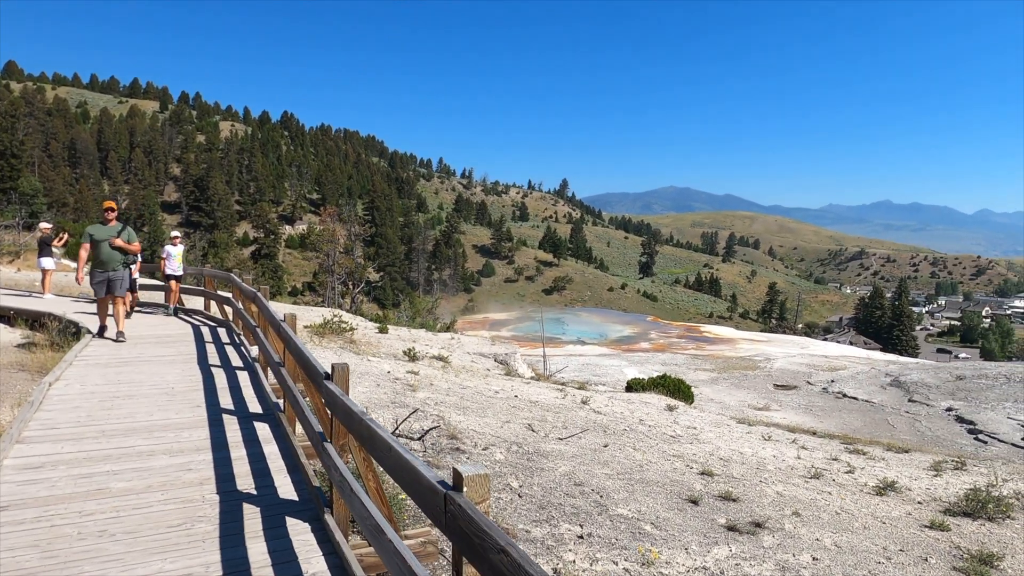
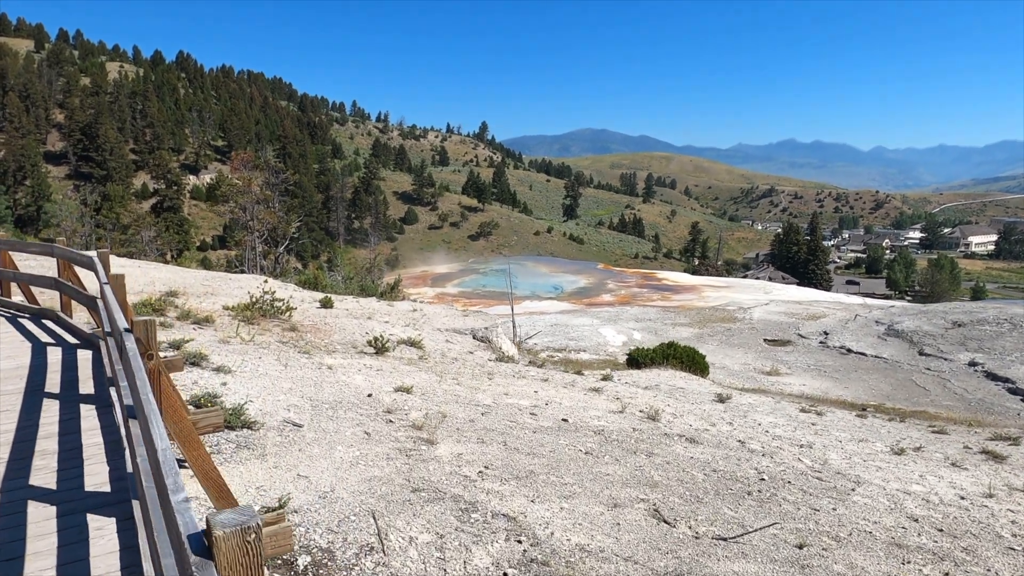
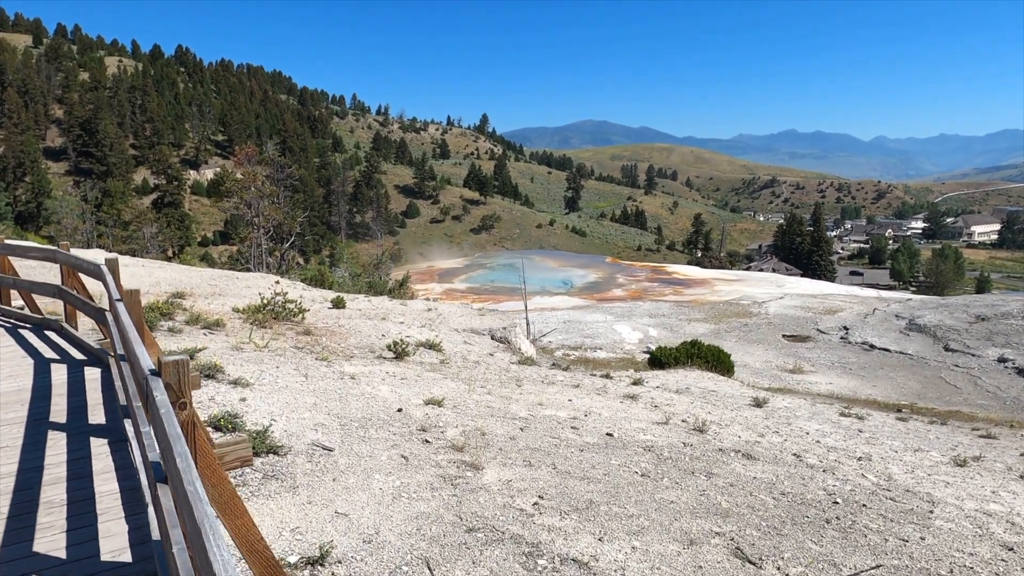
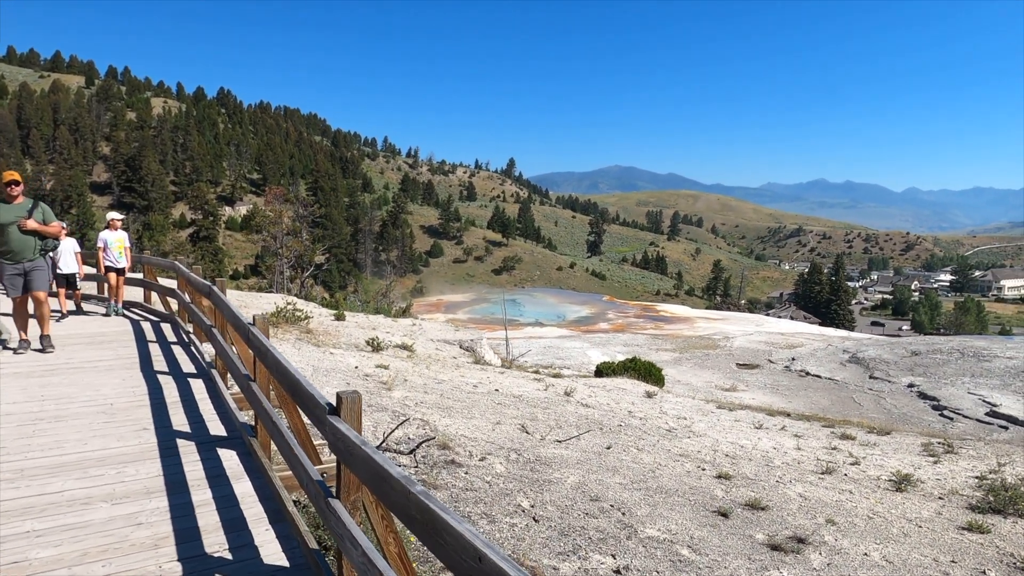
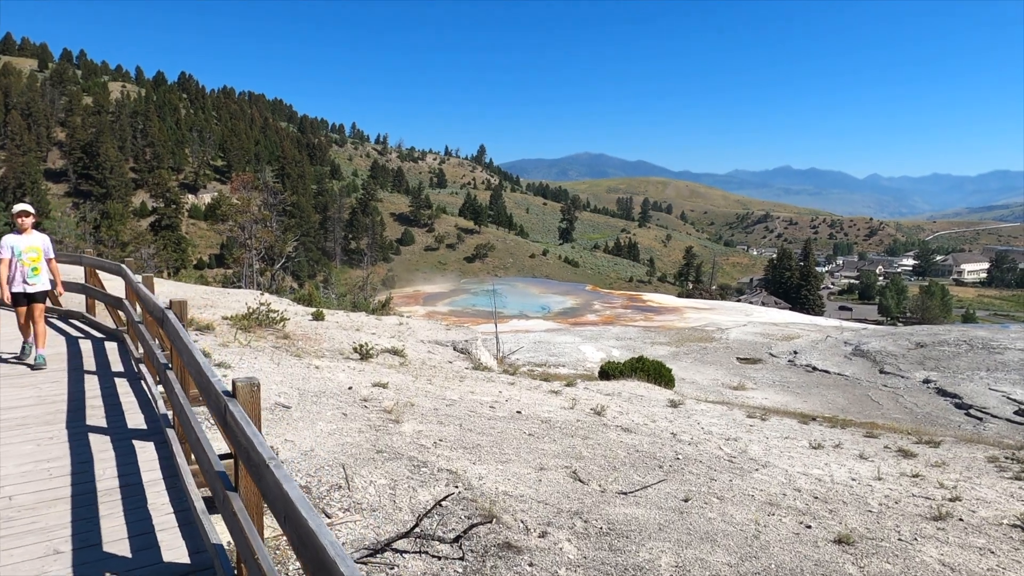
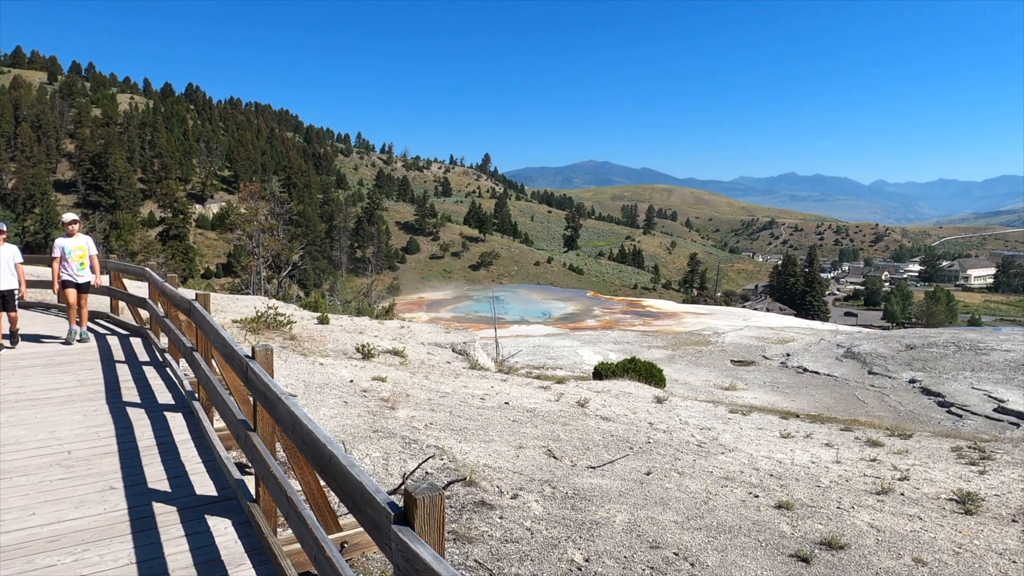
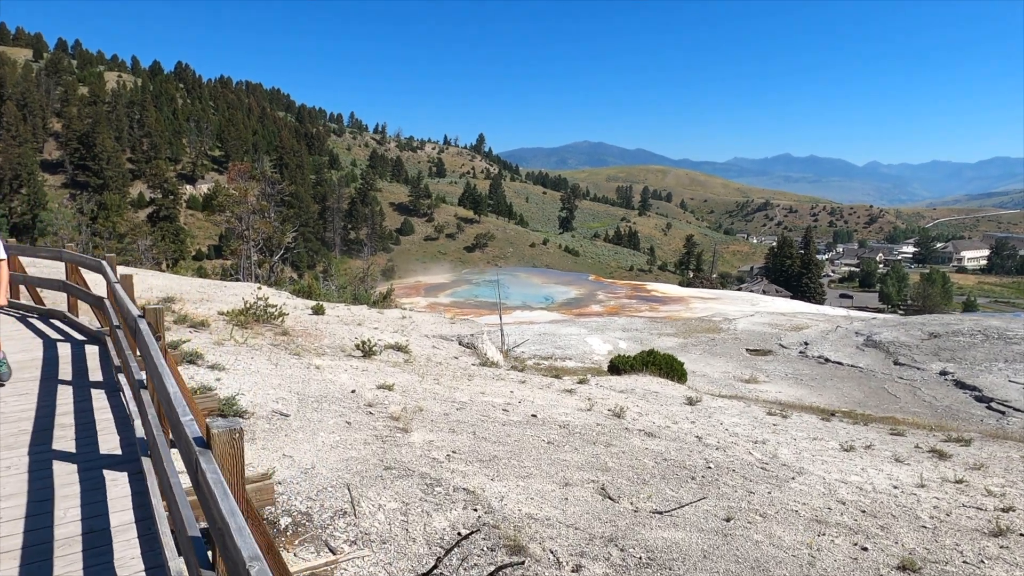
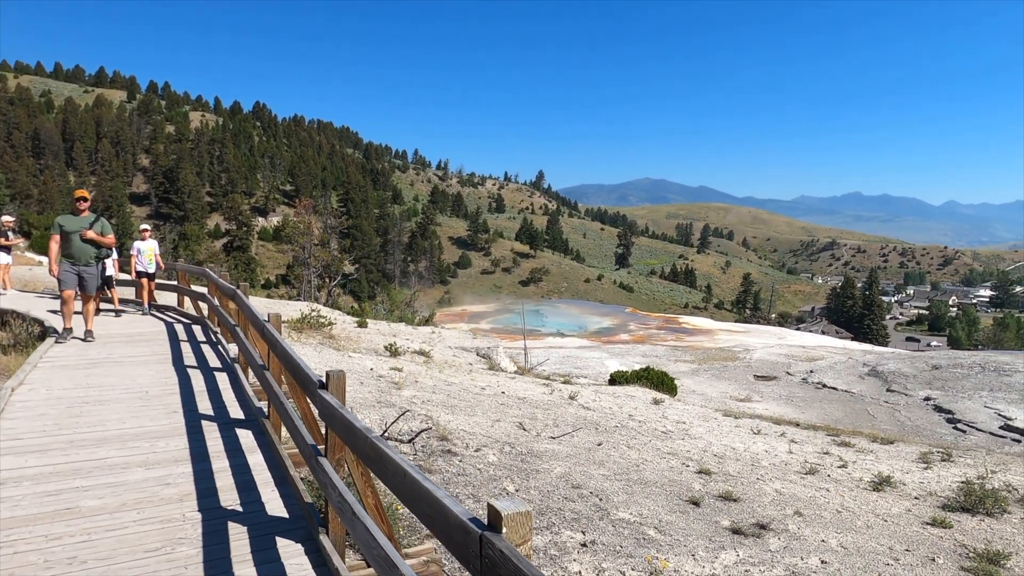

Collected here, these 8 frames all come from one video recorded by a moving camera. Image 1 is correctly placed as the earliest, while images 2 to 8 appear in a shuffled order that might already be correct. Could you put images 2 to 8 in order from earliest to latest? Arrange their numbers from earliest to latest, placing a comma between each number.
8, 4, 6, 5, 7, 2, 3
